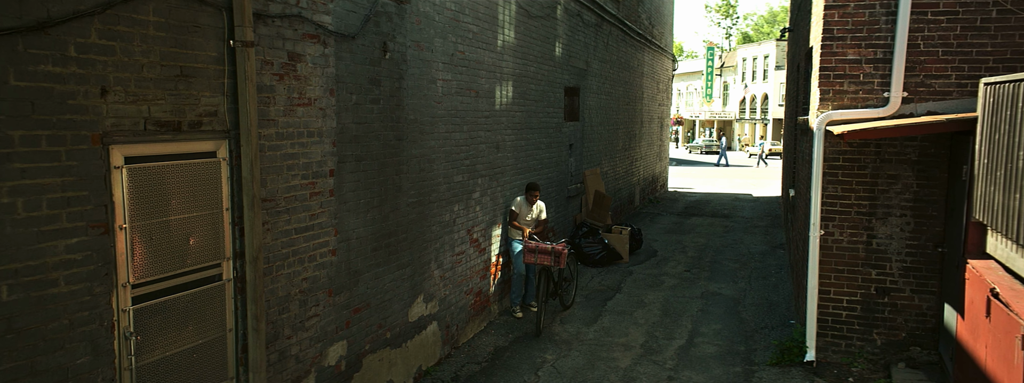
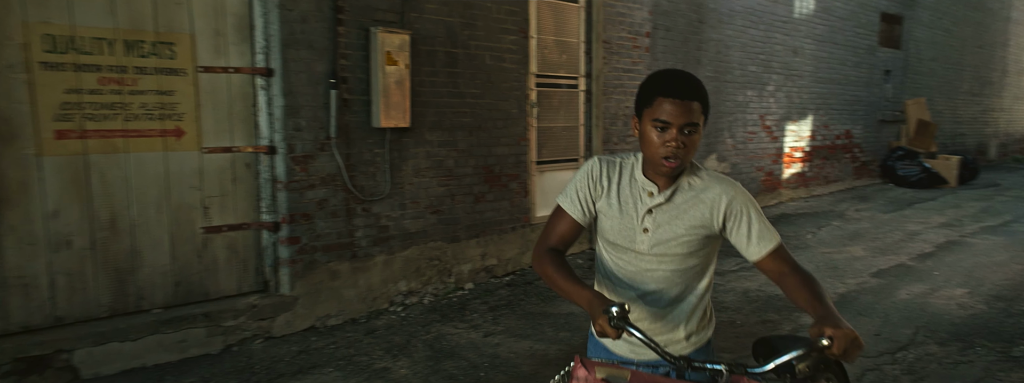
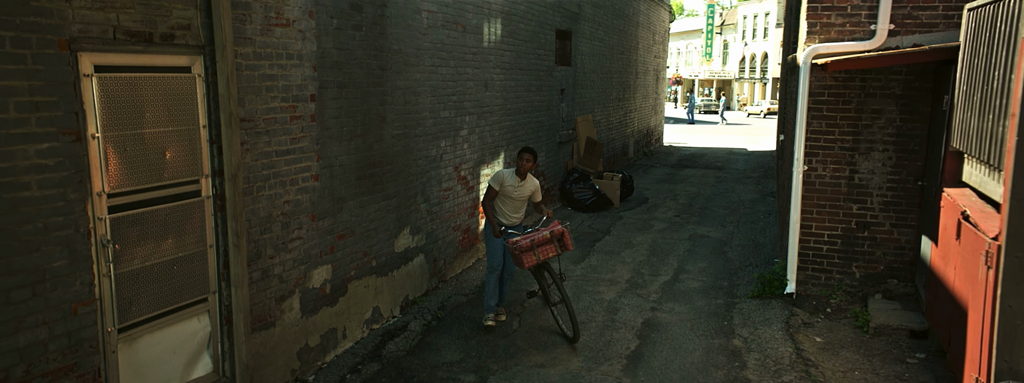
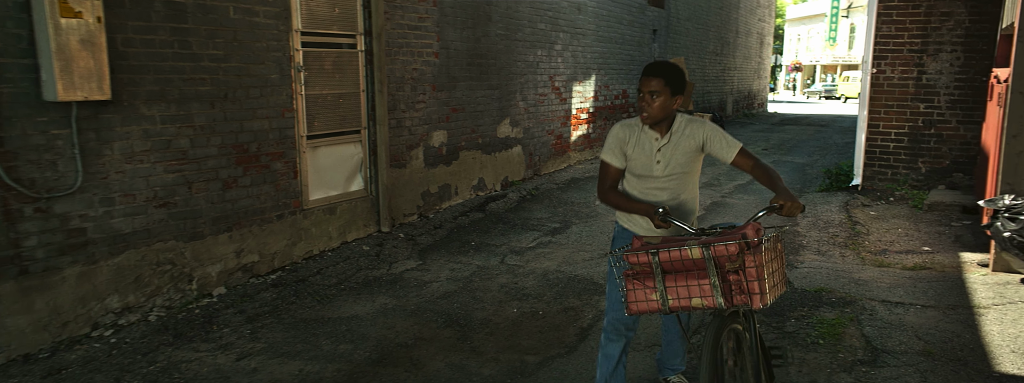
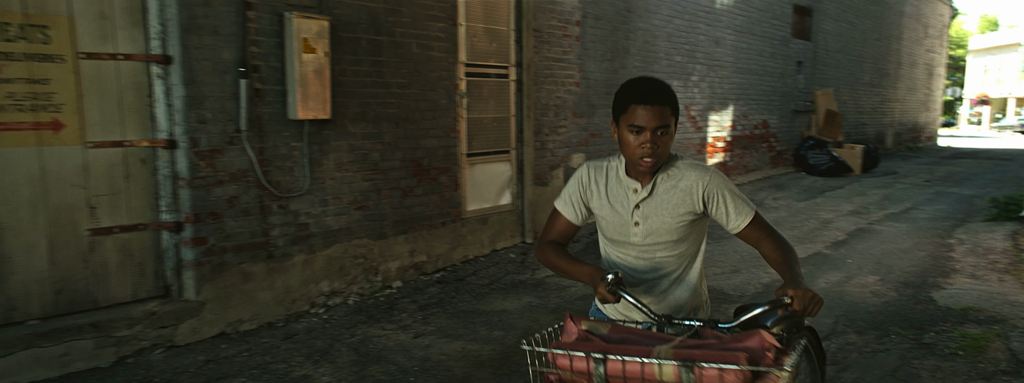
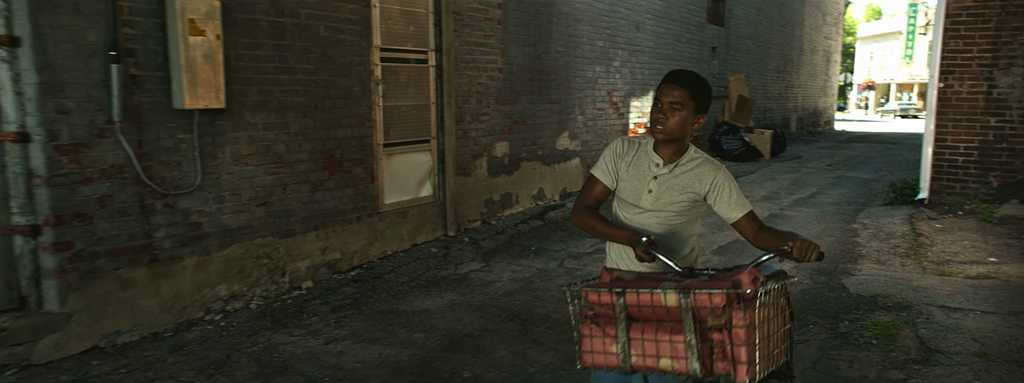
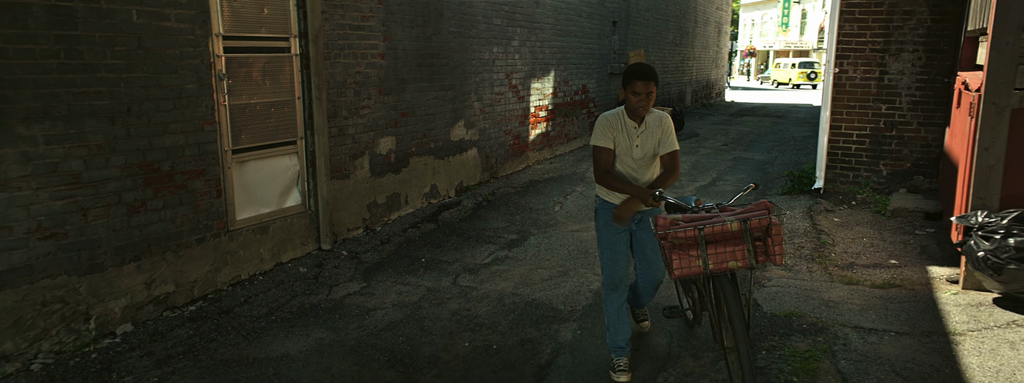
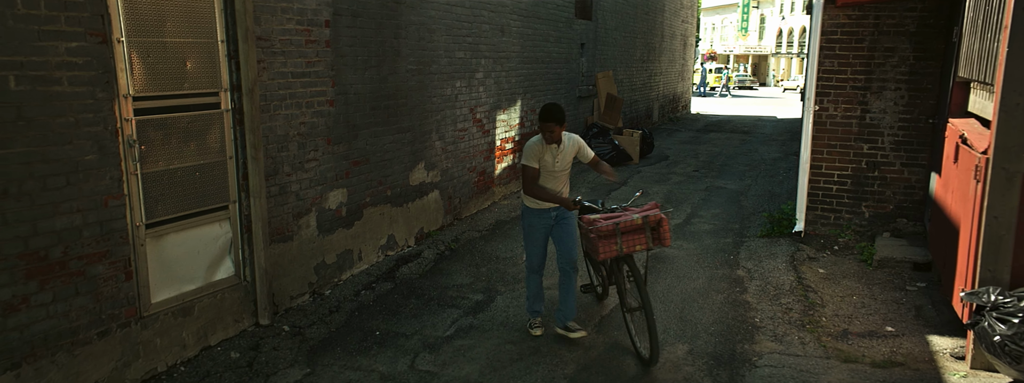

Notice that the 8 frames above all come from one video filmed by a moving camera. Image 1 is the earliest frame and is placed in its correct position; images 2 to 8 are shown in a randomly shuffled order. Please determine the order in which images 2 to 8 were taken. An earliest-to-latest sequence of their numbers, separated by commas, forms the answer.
3, 8, 7, 4, 6, 5, 2
